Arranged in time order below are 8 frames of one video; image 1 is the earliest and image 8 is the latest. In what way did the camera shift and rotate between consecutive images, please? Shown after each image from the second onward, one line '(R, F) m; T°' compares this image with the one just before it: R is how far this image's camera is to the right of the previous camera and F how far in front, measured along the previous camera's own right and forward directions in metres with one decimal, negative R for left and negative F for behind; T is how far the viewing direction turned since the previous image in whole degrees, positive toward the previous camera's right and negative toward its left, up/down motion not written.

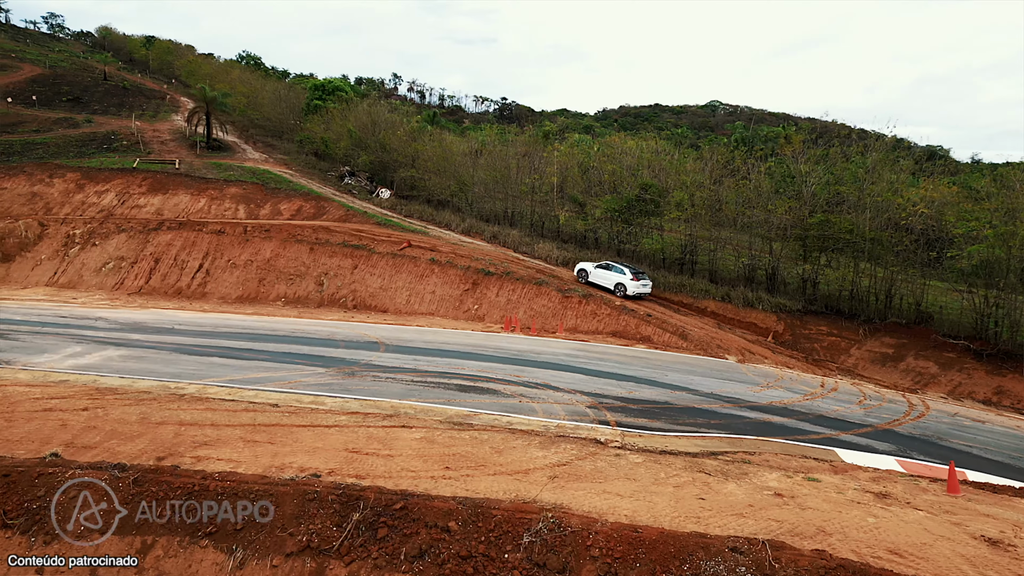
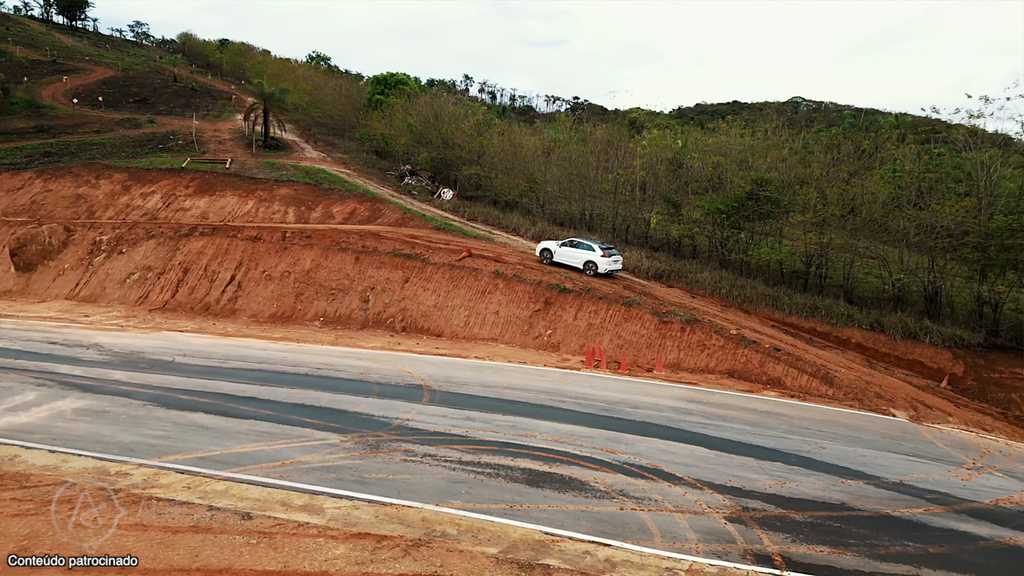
(-0.4, +4.9) m; -6°
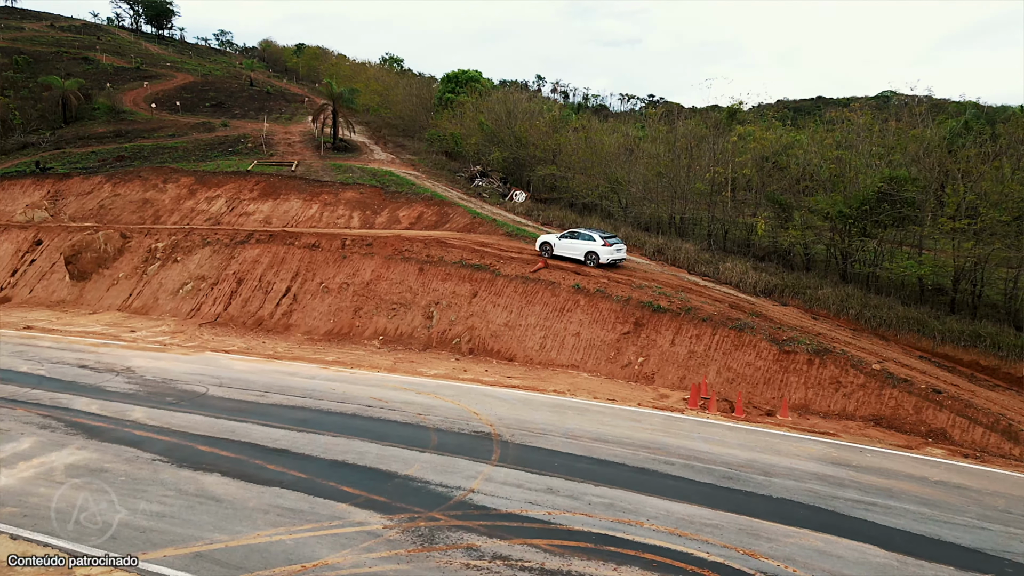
(-0.4, +2.9) m; -6°
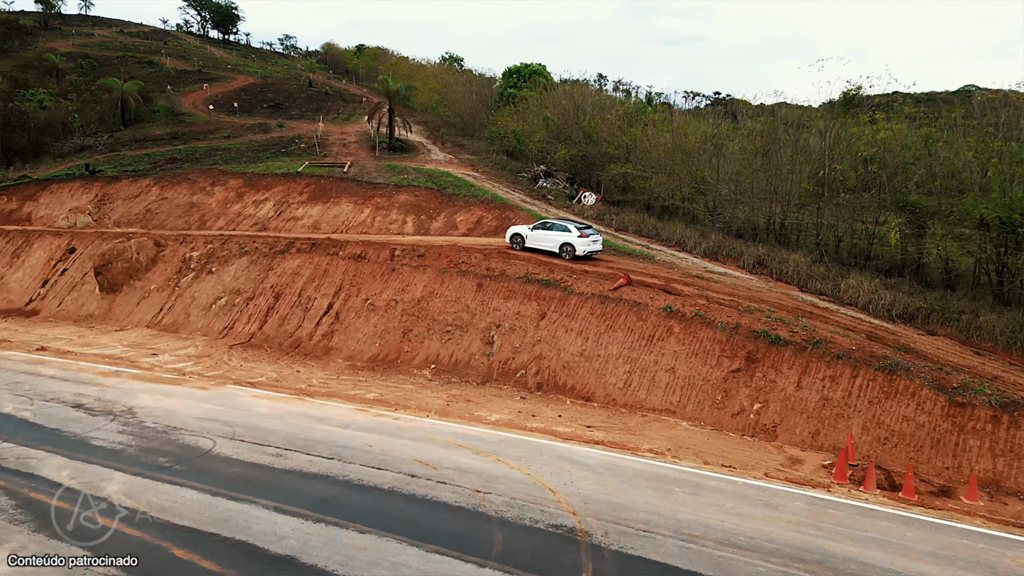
(-0.5, +3.3) m; -5°
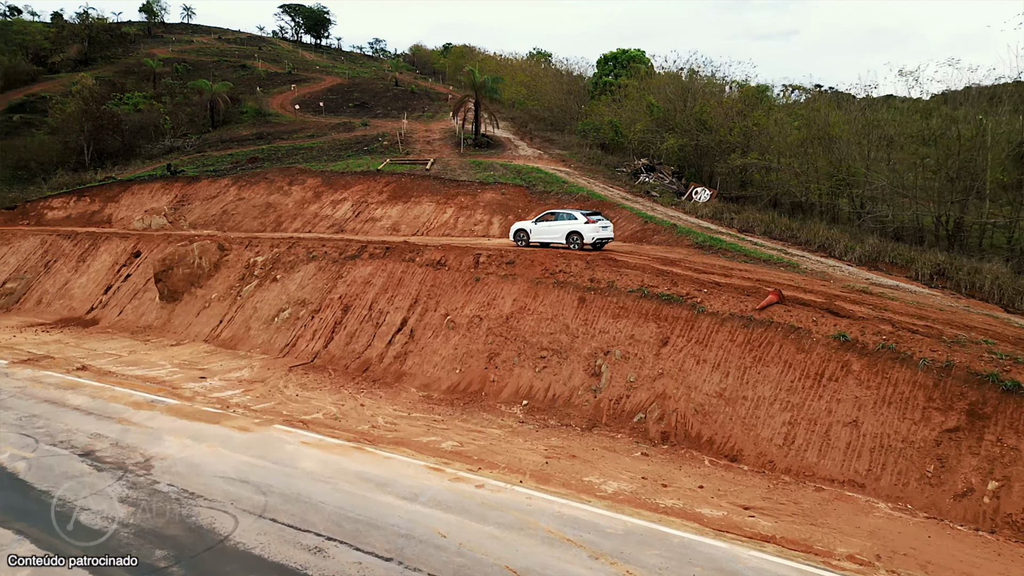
(-0.6, +3.5) m; -7°
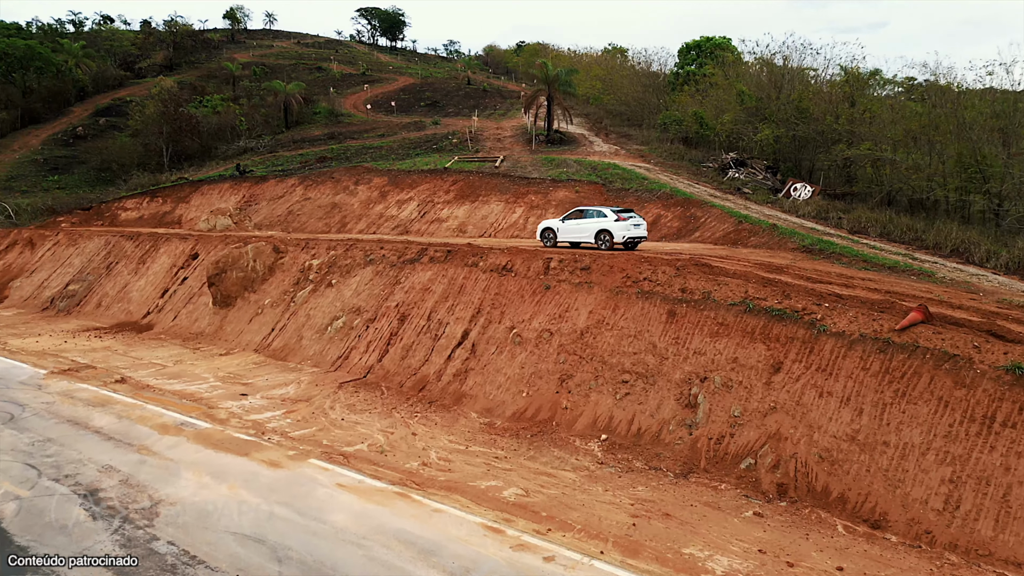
(-0.1, +2.1) m; -6°
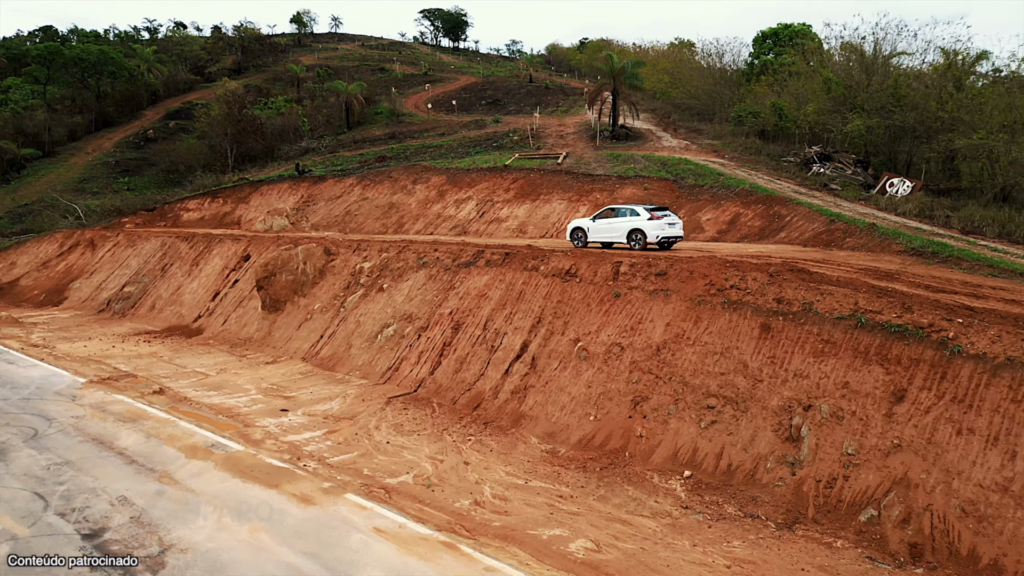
(-0.1, +1.6) m; -5°
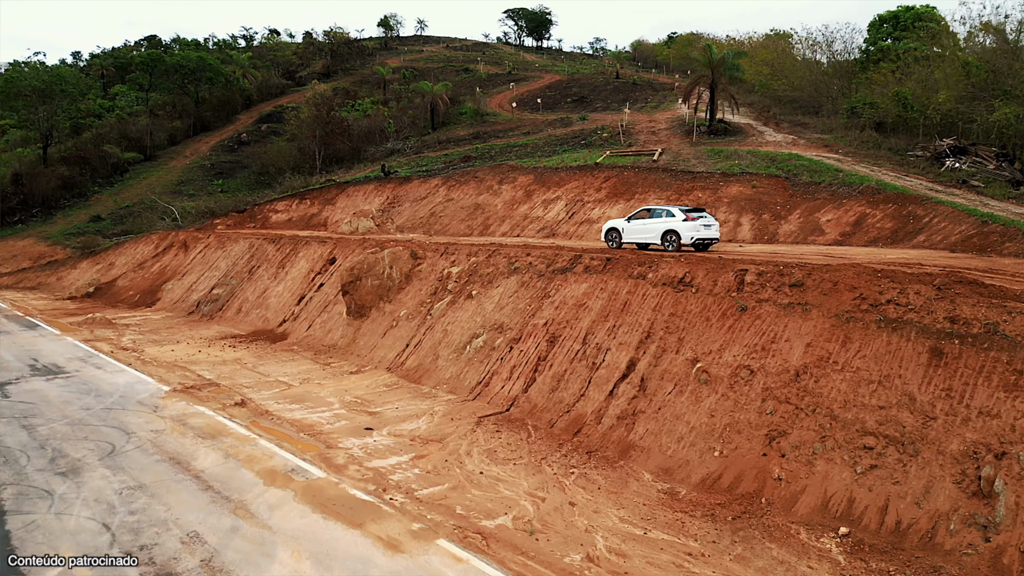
(-0.5, +1.4) m; -6°
